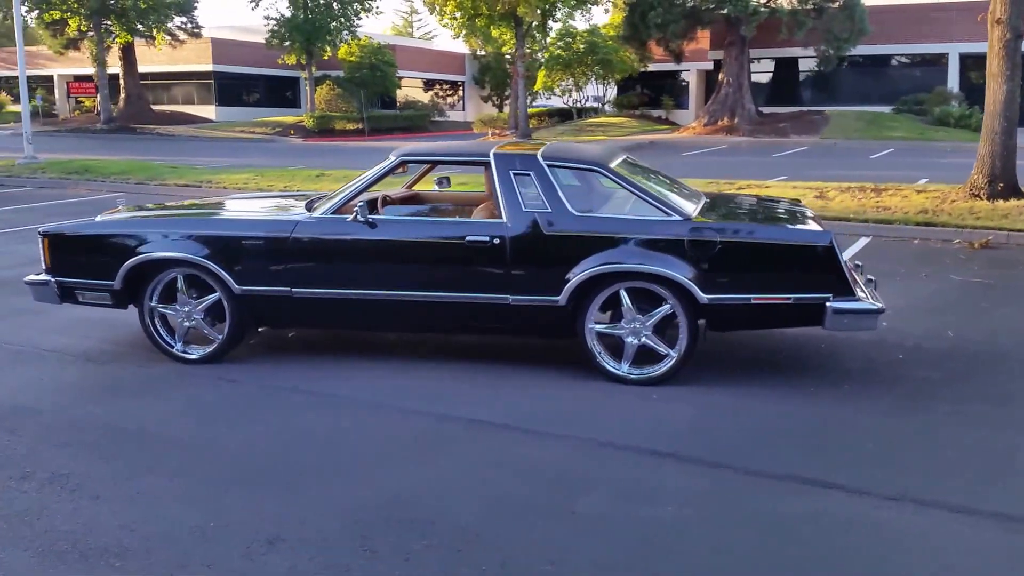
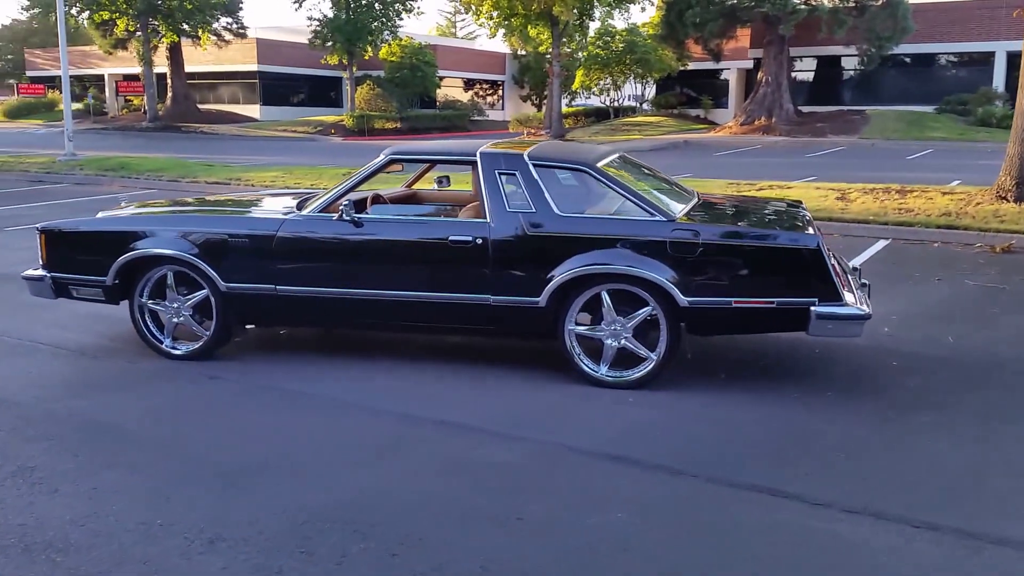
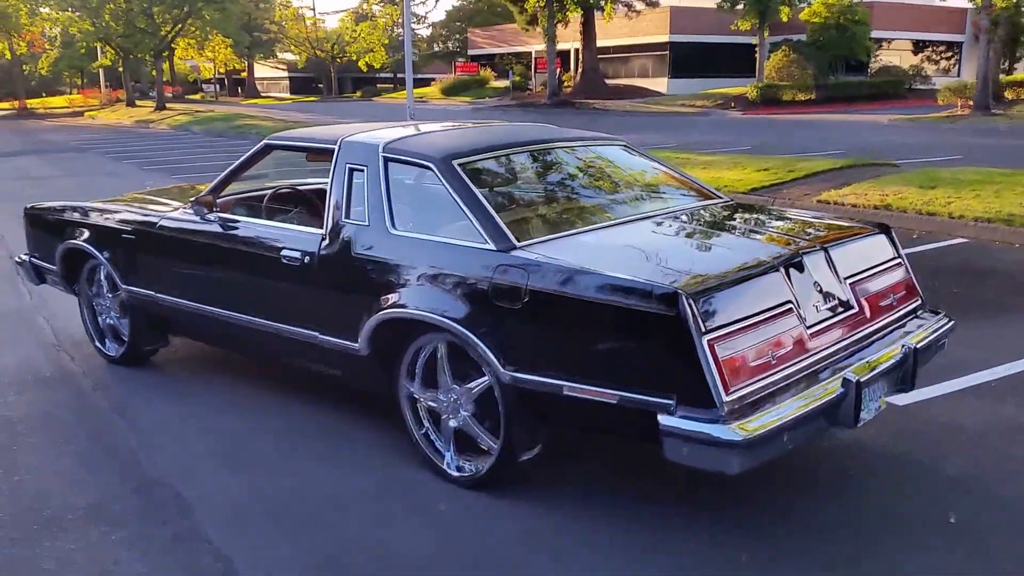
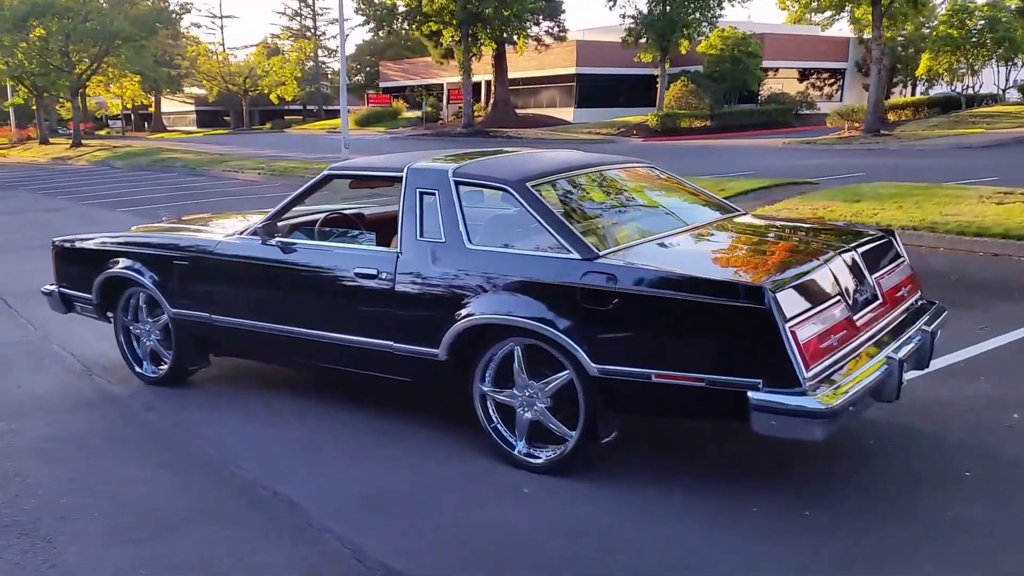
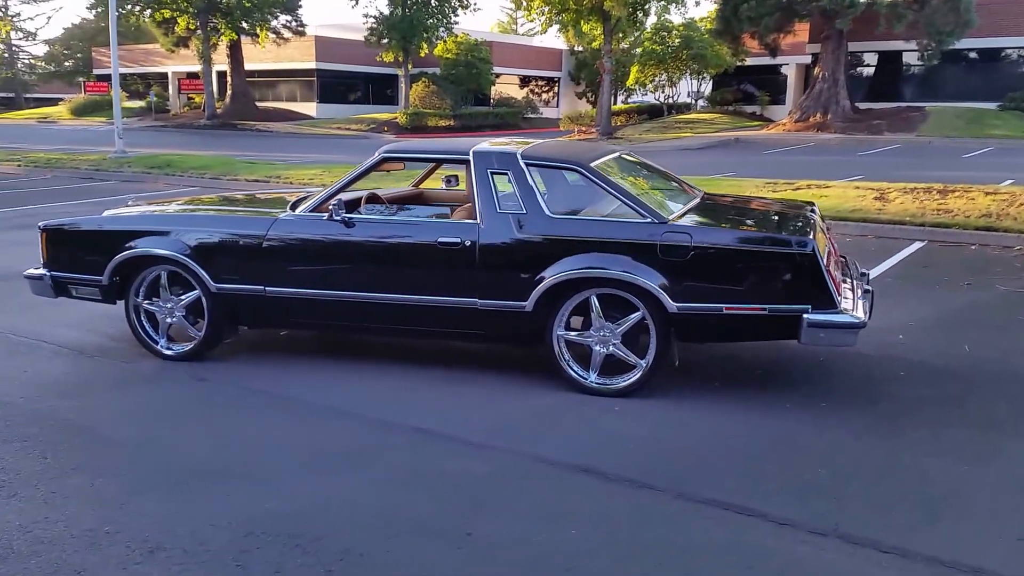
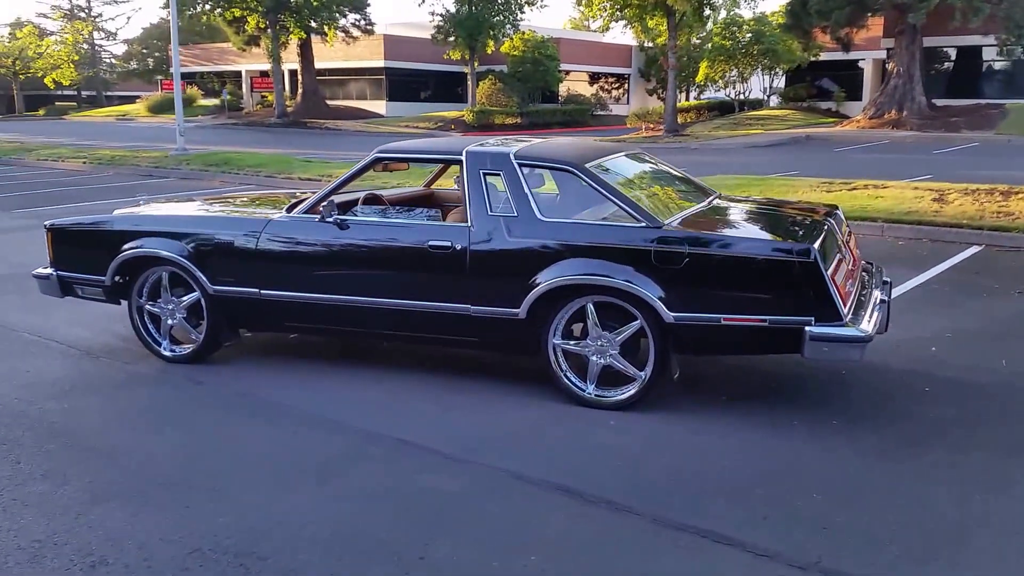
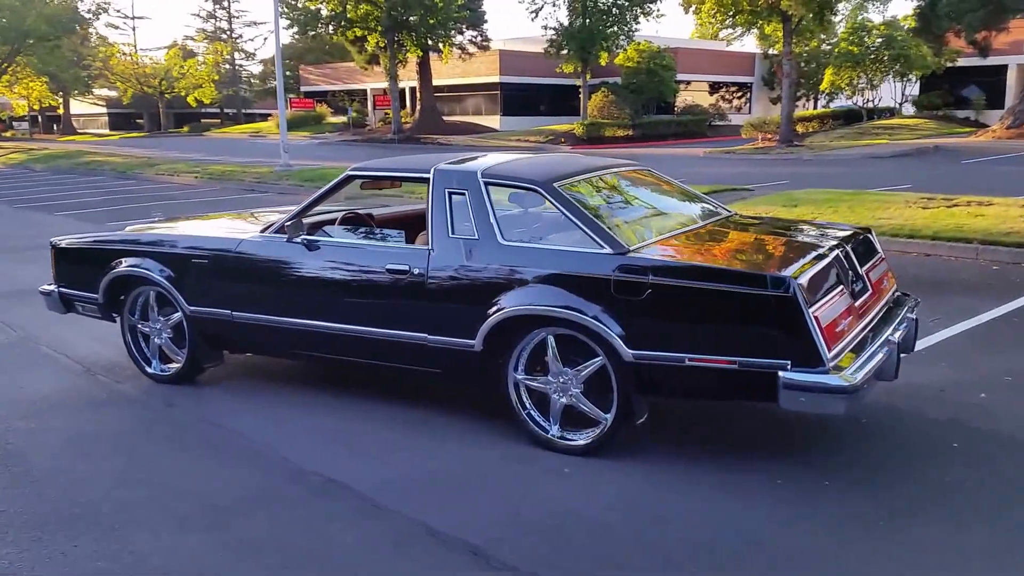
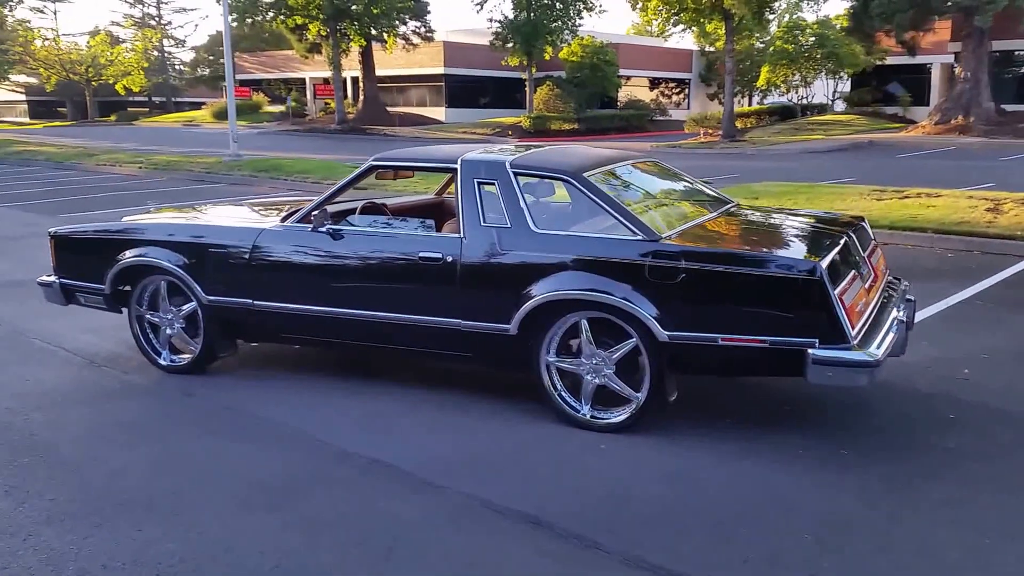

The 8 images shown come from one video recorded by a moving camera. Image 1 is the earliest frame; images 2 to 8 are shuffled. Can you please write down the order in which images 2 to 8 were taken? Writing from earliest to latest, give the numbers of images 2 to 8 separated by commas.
2, 5, 6, 8, 7, 4, 3
